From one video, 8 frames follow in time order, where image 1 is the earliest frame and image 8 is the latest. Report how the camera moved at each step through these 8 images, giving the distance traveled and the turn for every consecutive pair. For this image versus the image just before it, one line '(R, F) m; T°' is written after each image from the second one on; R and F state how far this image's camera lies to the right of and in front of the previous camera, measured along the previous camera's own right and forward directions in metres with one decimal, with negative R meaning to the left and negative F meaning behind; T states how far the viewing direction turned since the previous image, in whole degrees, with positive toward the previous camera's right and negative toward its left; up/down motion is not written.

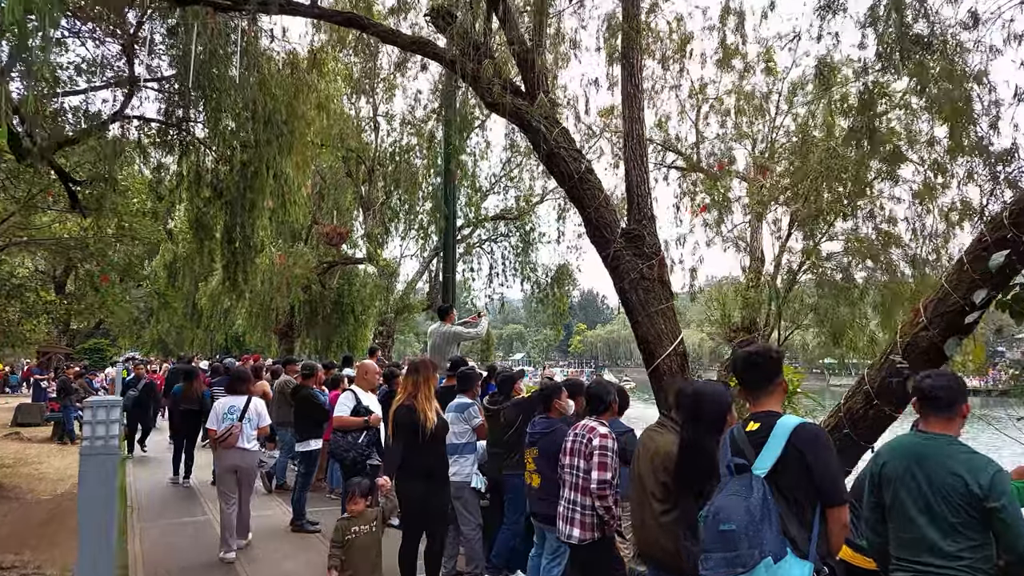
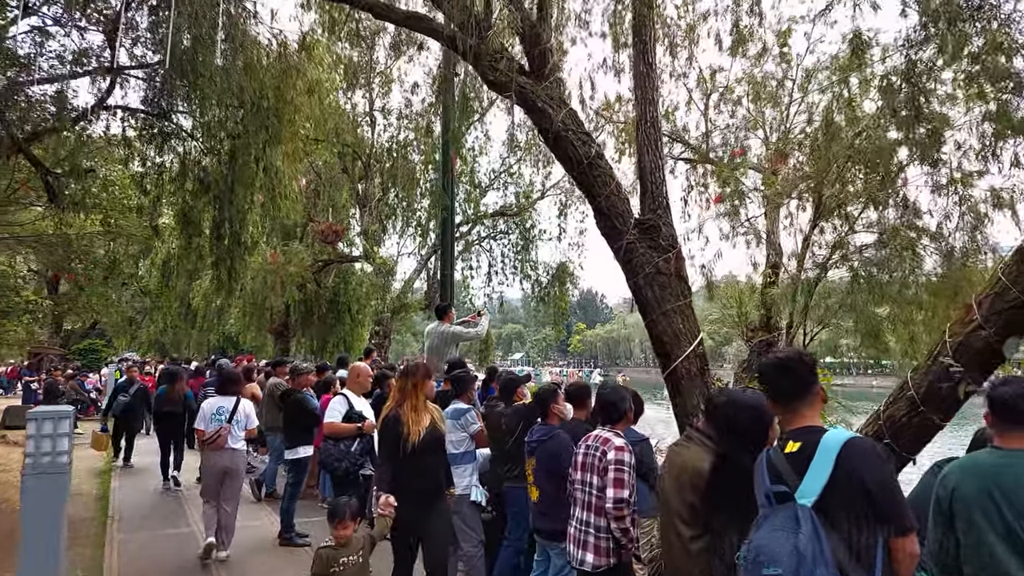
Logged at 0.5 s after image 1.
(0.0, +0.4) m; 0°
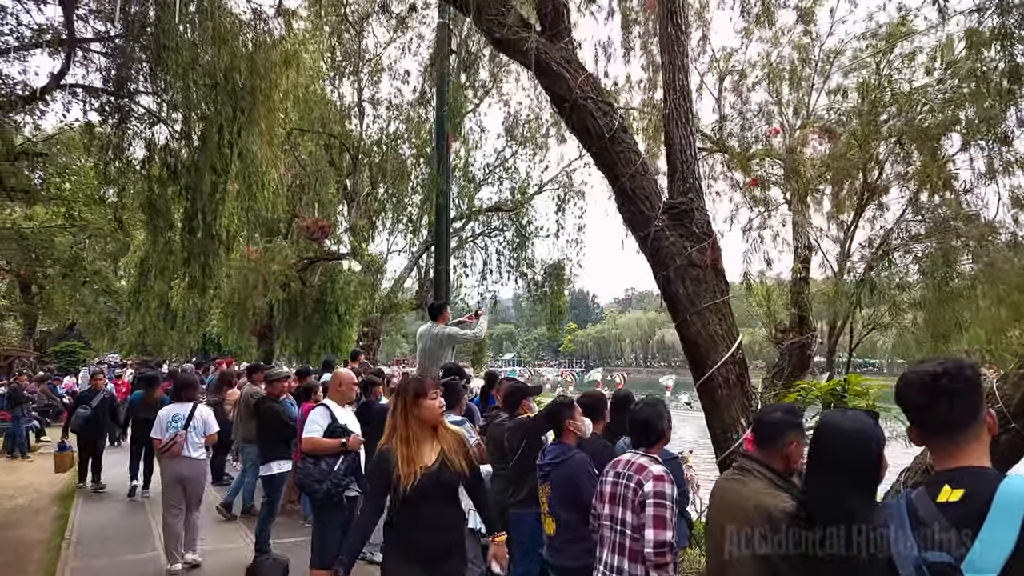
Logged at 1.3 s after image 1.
(-0.1, +0.7) m; +1°
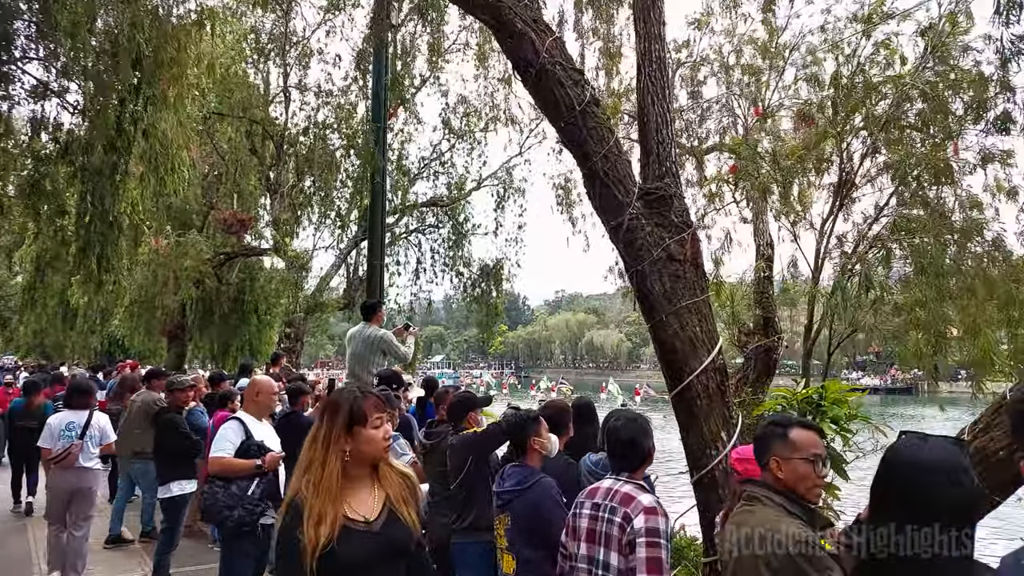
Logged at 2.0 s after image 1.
(-0.1, +0.6) m; +6°
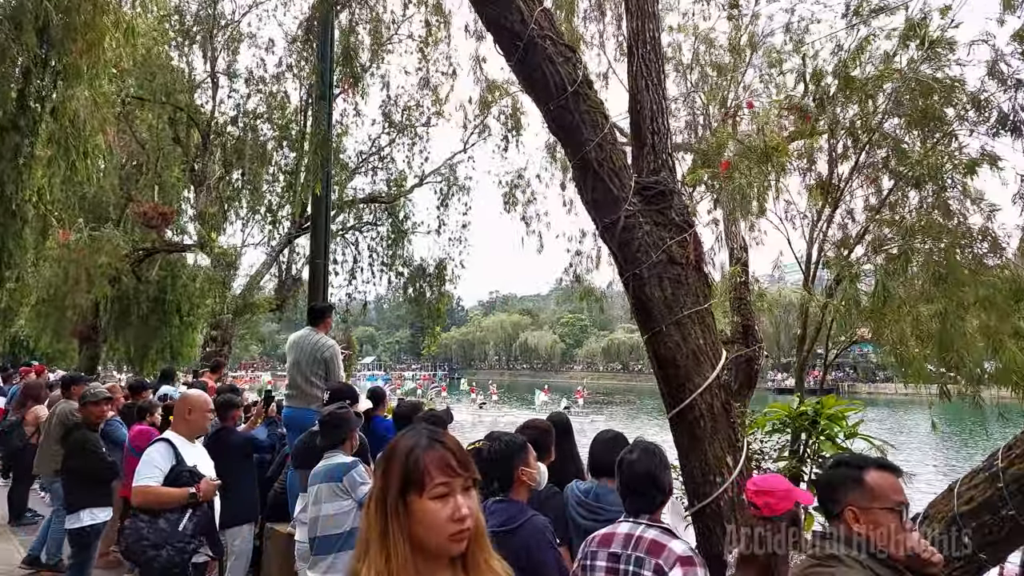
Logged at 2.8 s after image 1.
(-0.2, +0.5) m; +6°
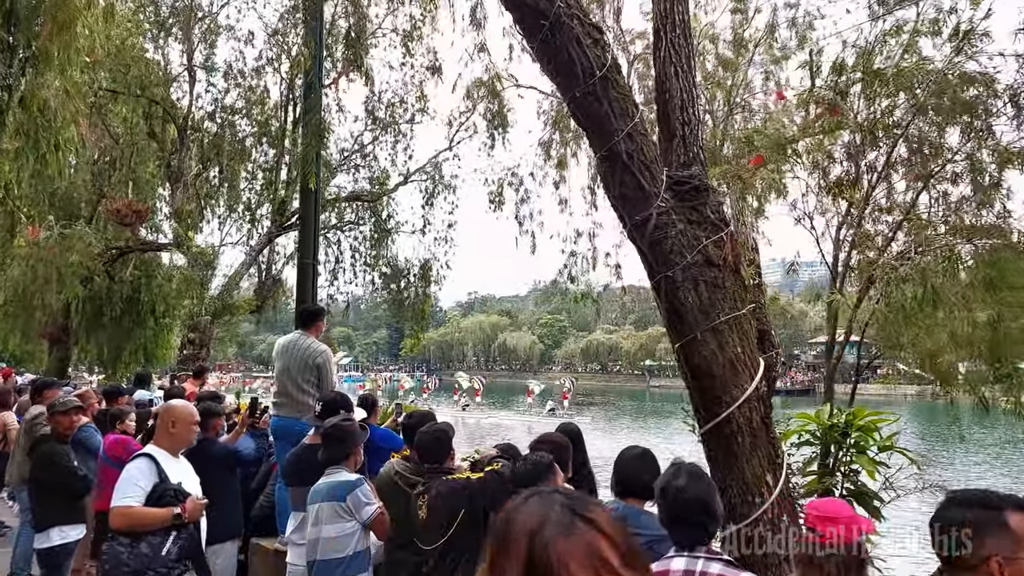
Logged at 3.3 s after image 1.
(-0.2, +0.3) m; +2°
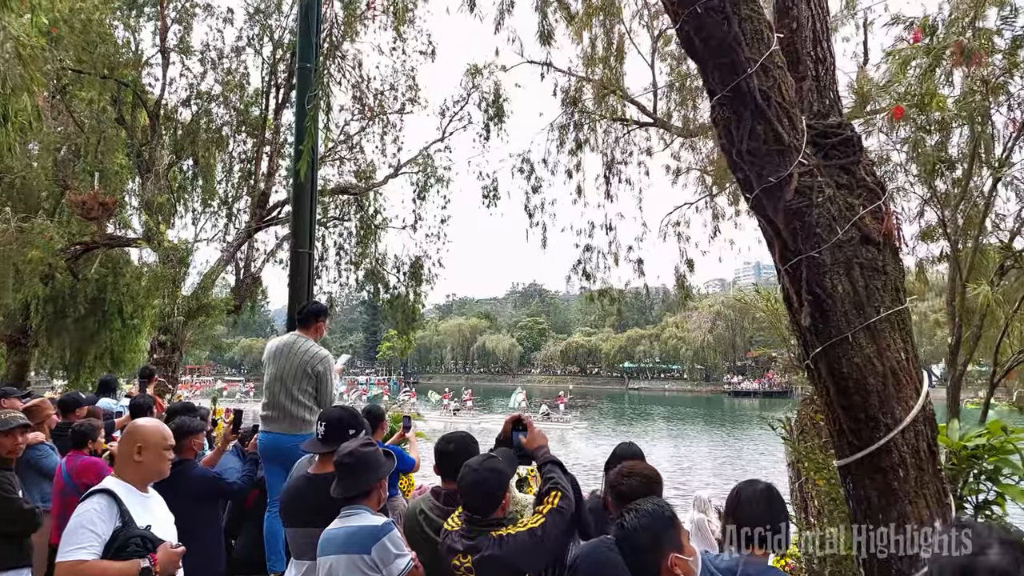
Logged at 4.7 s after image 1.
(-0.4, +0.8) m; +2°
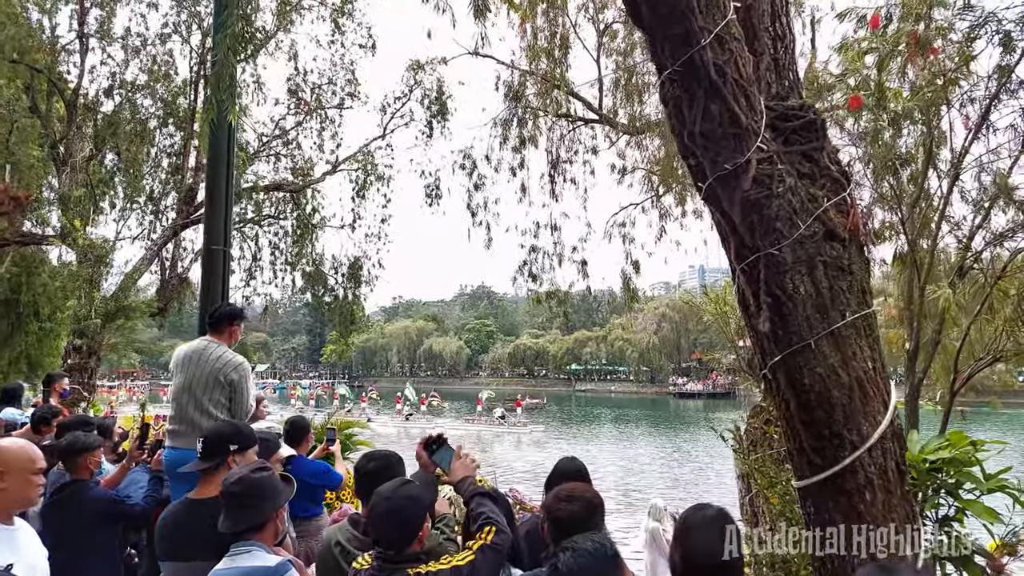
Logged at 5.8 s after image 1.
(+0.1, +0.3) m; +4°
